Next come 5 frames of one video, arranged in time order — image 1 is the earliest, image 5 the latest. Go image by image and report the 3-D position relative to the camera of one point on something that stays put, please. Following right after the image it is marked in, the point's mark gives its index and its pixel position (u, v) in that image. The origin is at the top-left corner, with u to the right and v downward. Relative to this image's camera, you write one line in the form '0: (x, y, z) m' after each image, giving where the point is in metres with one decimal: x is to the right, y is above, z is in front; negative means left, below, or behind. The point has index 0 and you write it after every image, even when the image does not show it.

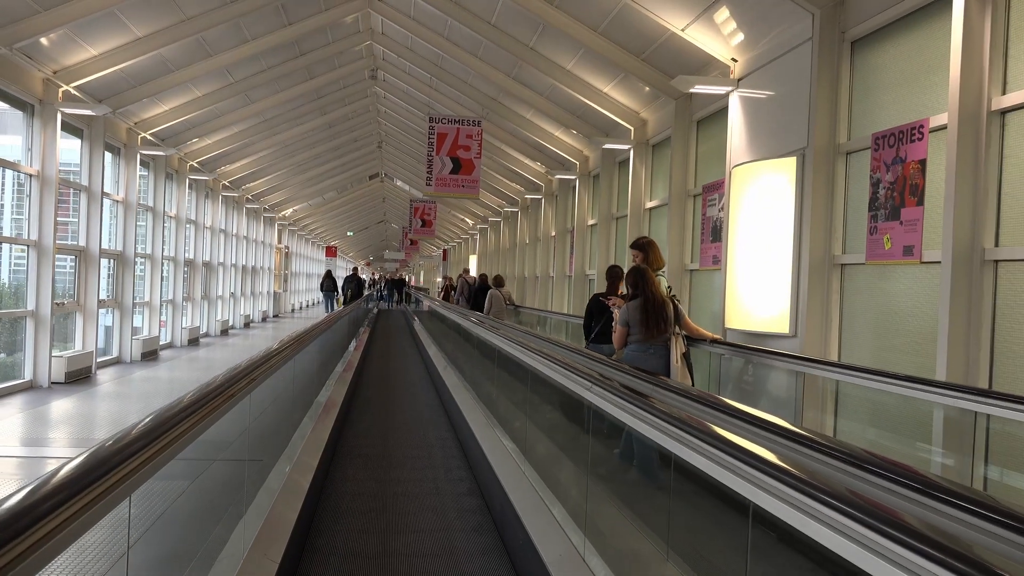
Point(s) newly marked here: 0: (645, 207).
0: (+1.8, +1.1, +11.6) m
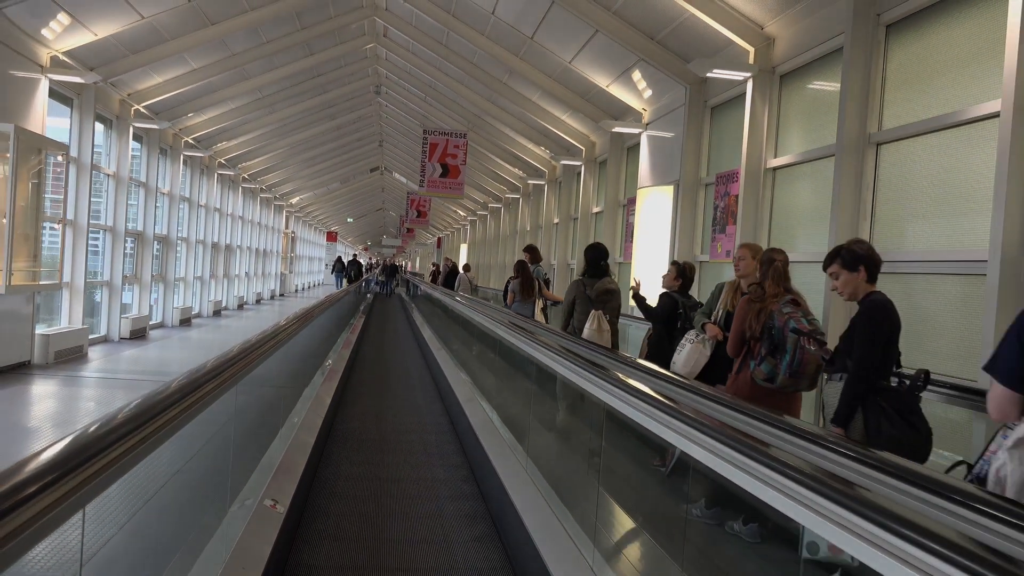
0: (+1.3, +1.3, +14.5) m
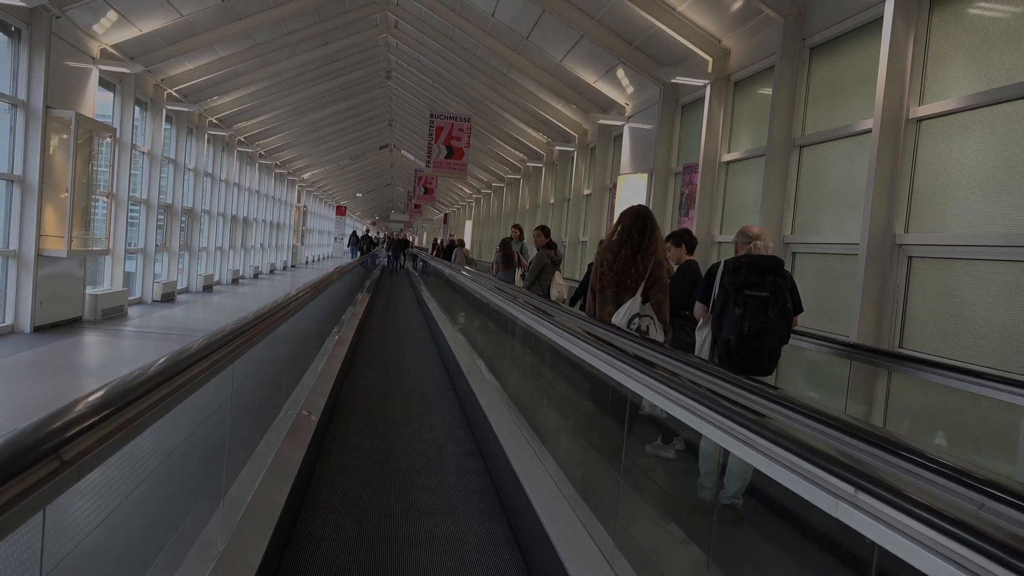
0: (+1.3, +1.7, +15.8) m
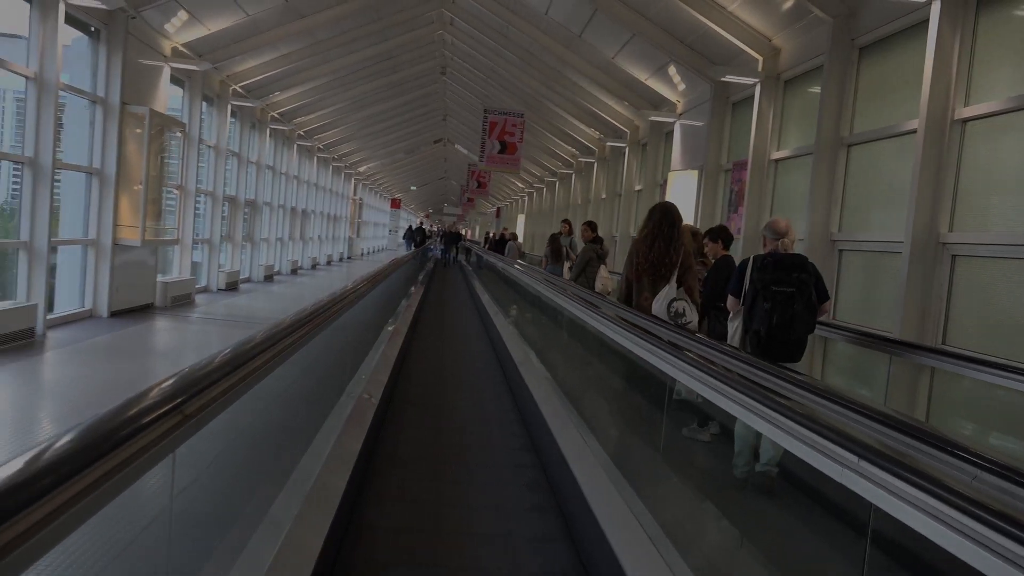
0: (+2.2, +1.8, +16.0) m
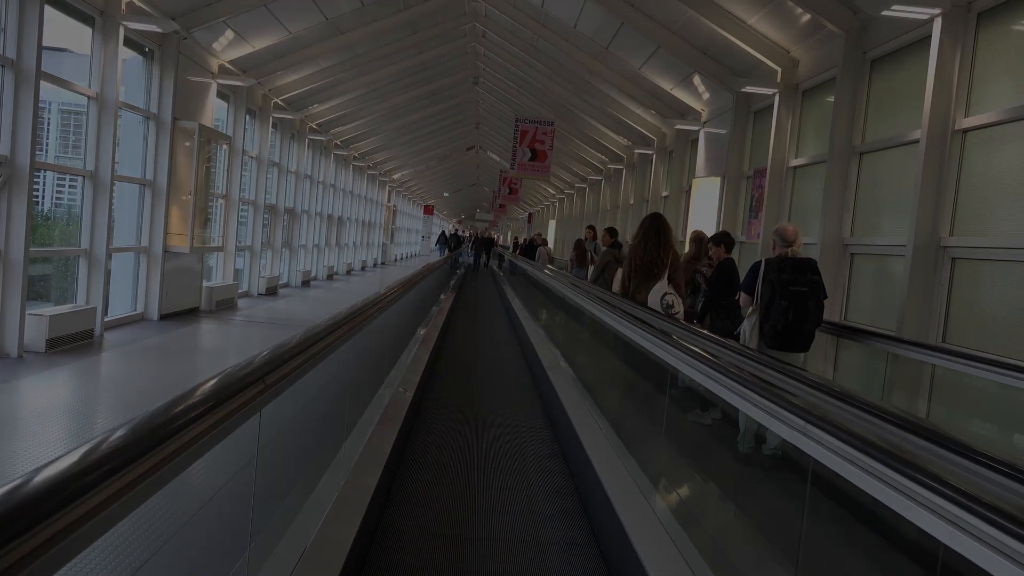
0: (+2.8, +1.8, +16.4) m
